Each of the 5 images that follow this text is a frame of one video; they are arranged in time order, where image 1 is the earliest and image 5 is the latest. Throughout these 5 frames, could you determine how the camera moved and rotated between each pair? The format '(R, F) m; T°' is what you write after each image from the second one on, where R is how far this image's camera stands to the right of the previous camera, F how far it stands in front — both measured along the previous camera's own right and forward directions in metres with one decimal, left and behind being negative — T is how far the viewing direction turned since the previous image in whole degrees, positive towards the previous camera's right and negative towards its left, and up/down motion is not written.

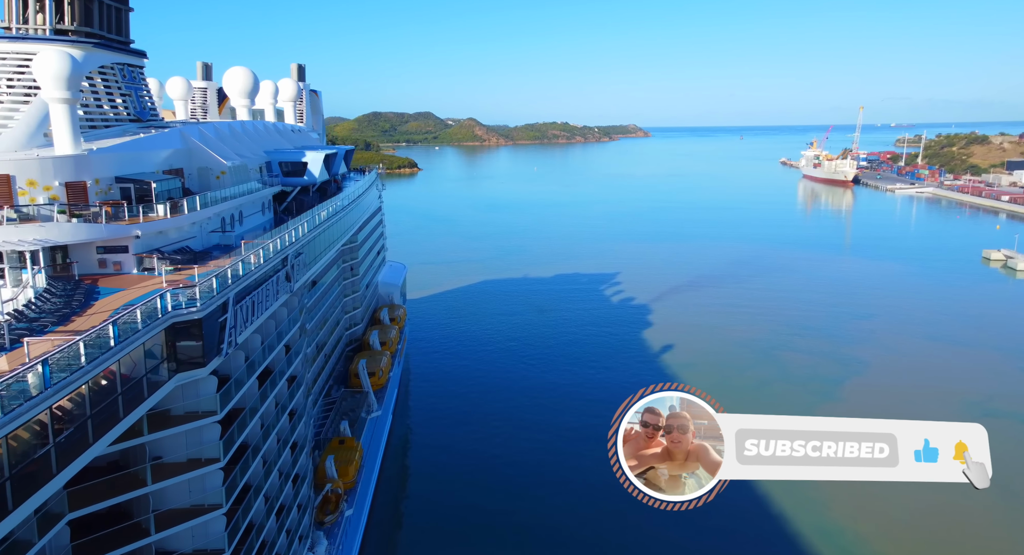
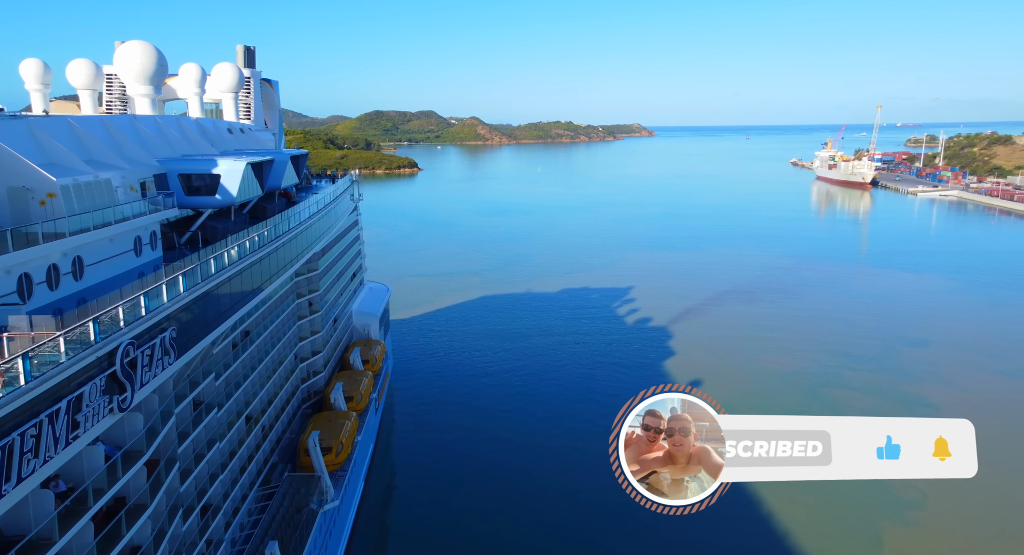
(0.0, +3.6) m; 0°
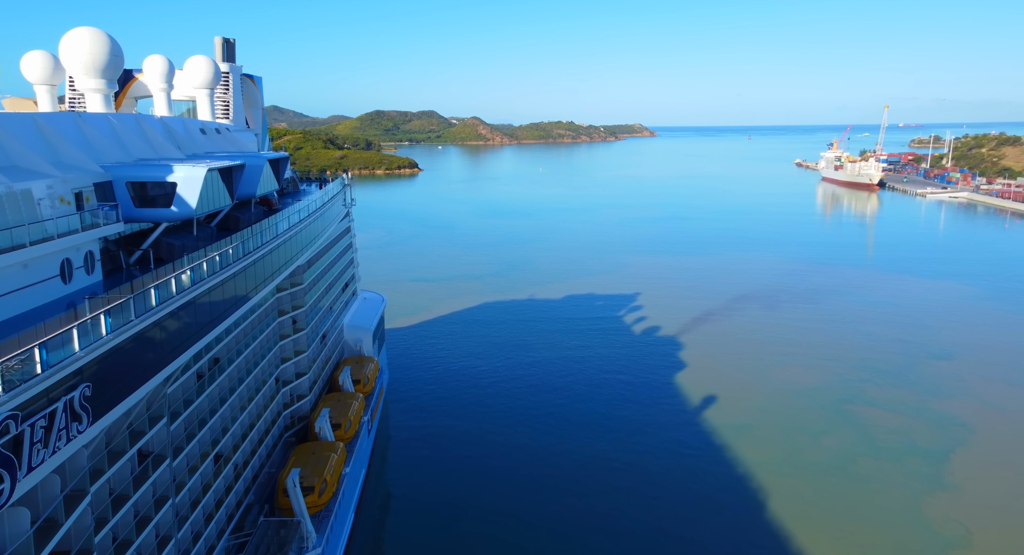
(-0.1, +1.3) m; 0°
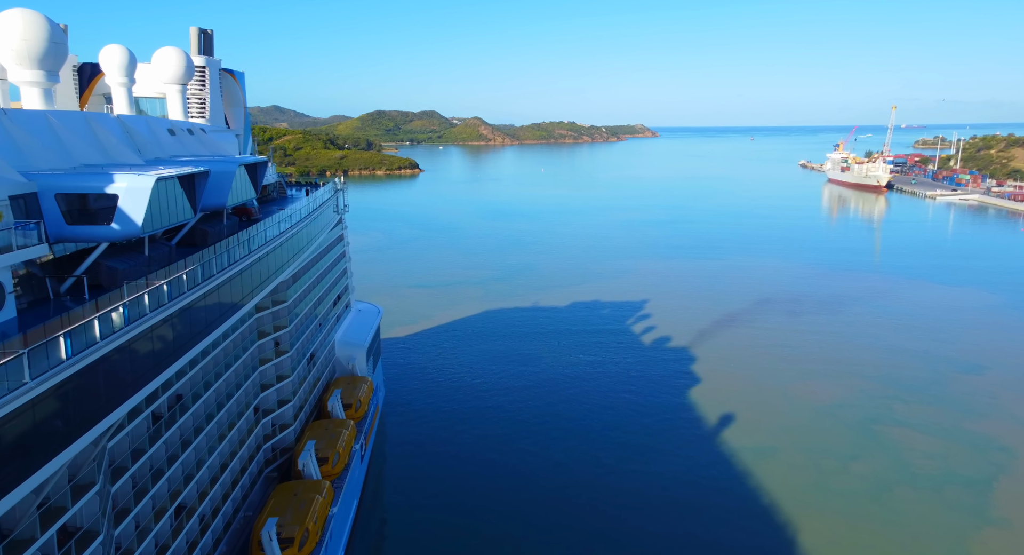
(-0.1, +1.3) m; 0°
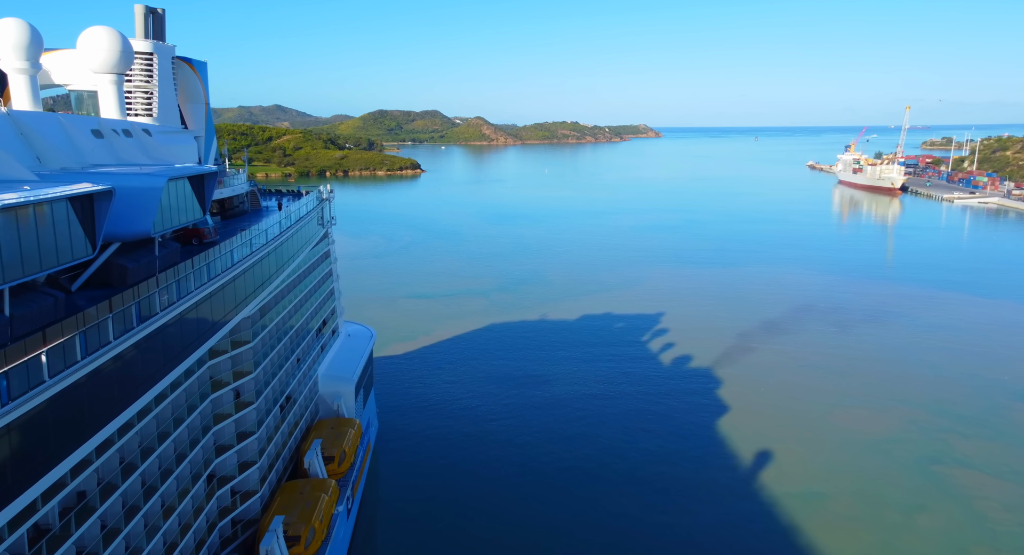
(-0.2, +2.2) m; 0°
